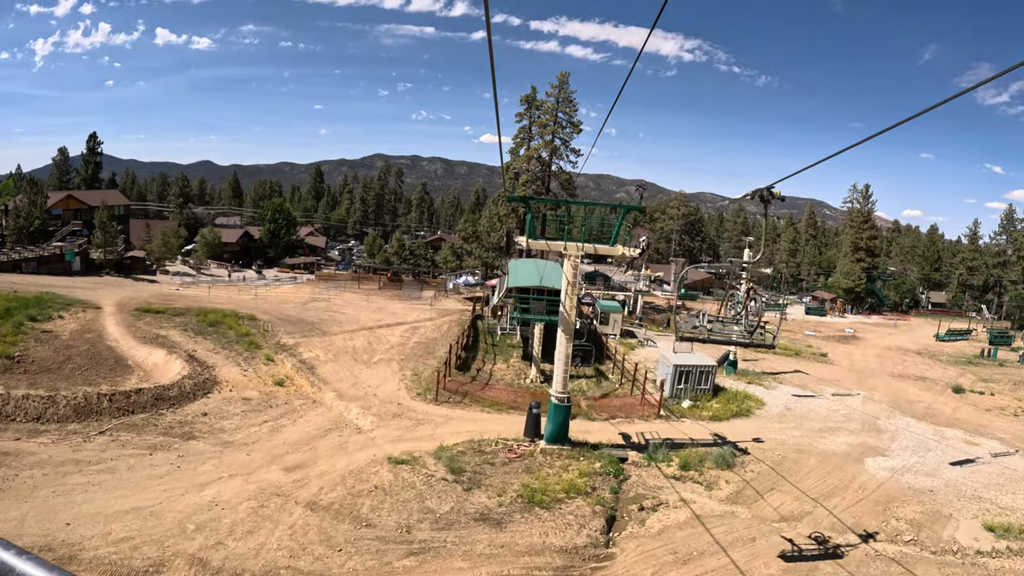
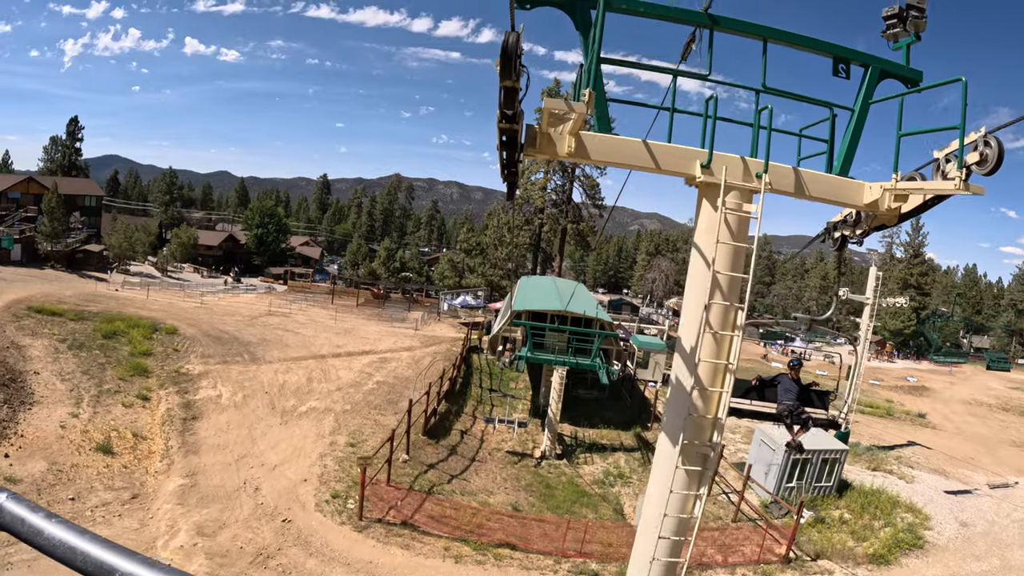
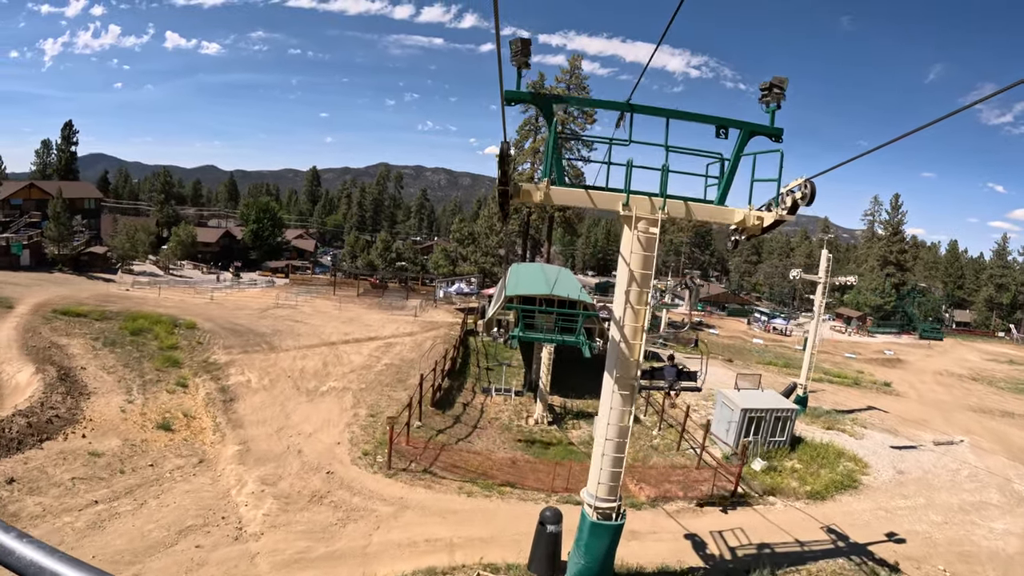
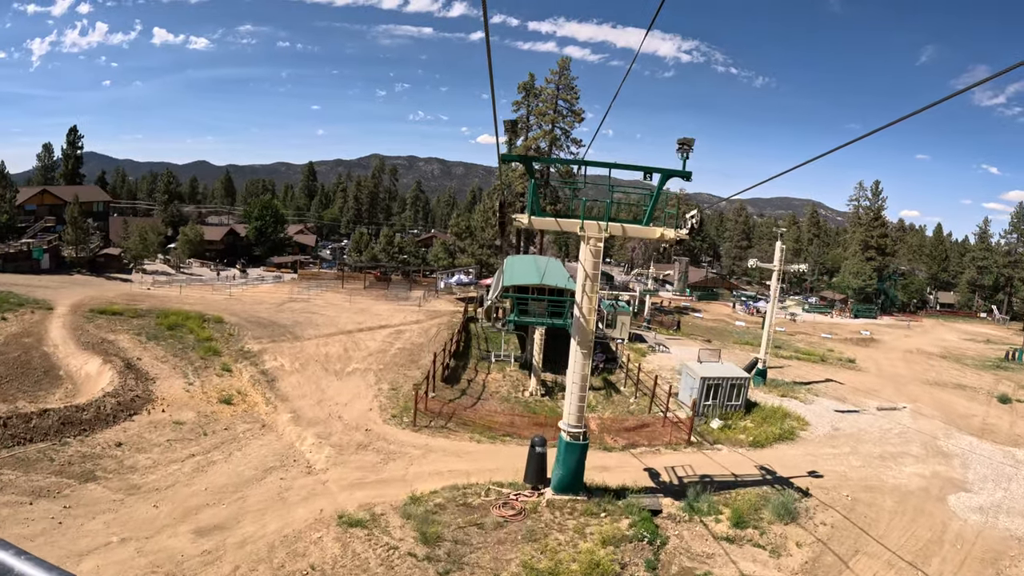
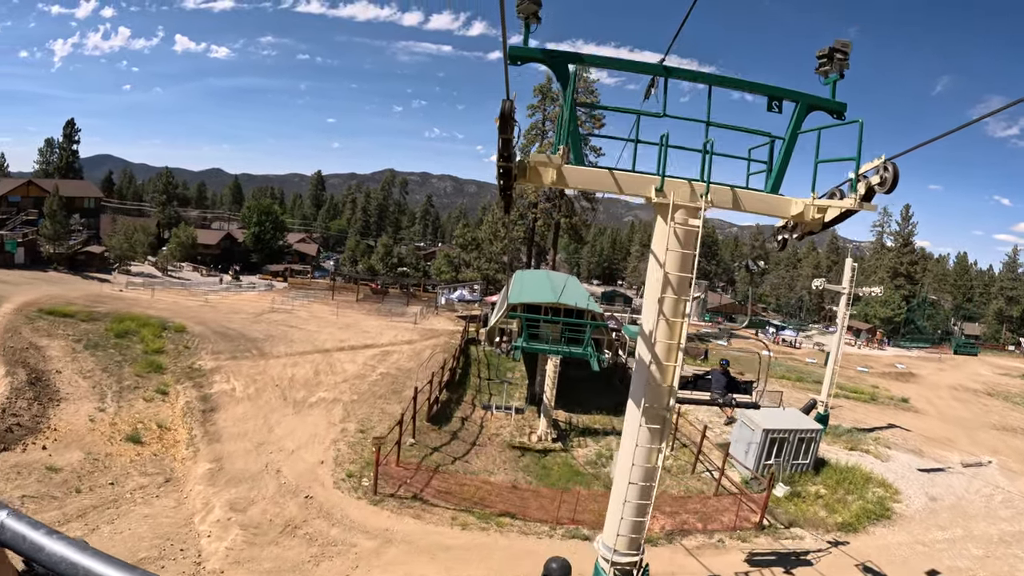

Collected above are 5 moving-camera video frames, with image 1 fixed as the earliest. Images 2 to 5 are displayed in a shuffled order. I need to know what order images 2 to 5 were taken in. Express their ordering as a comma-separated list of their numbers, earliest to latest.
4, 3, 5, 2
